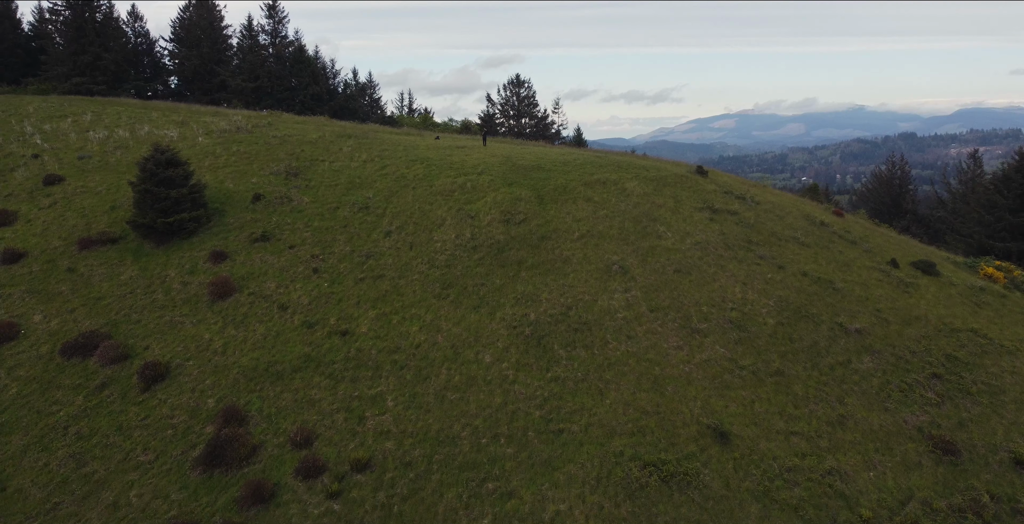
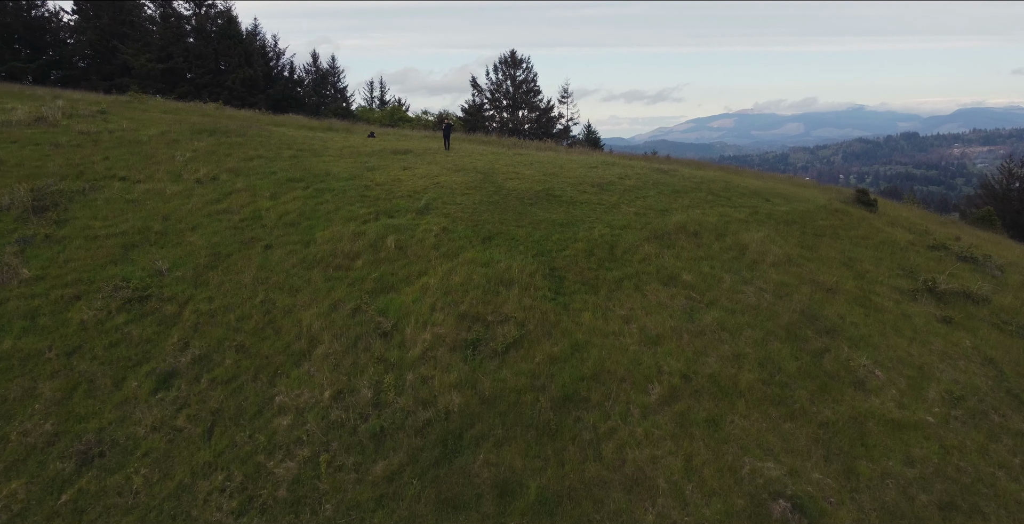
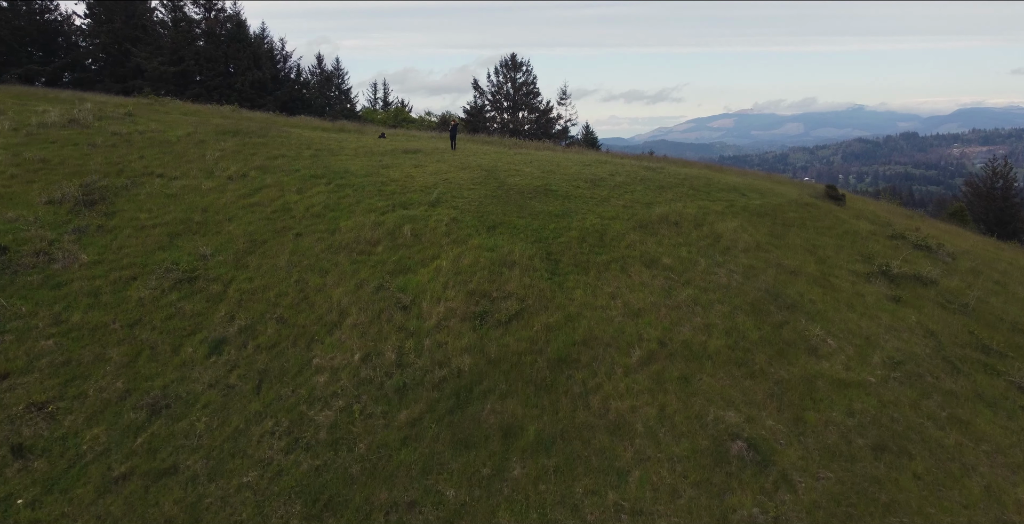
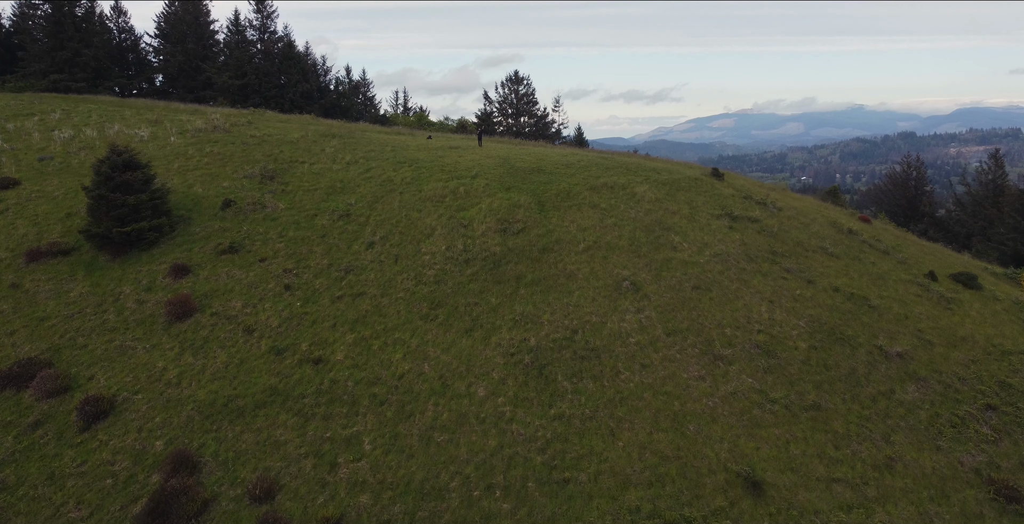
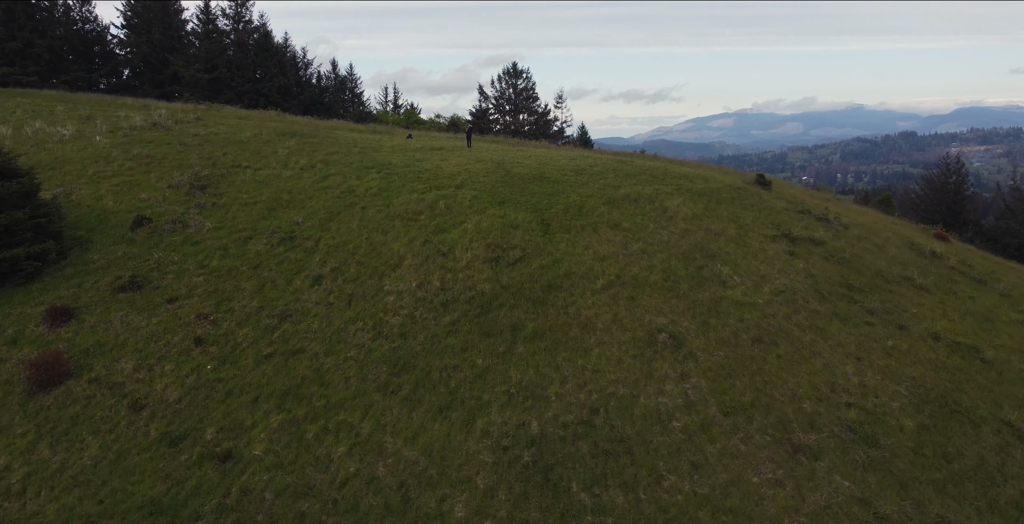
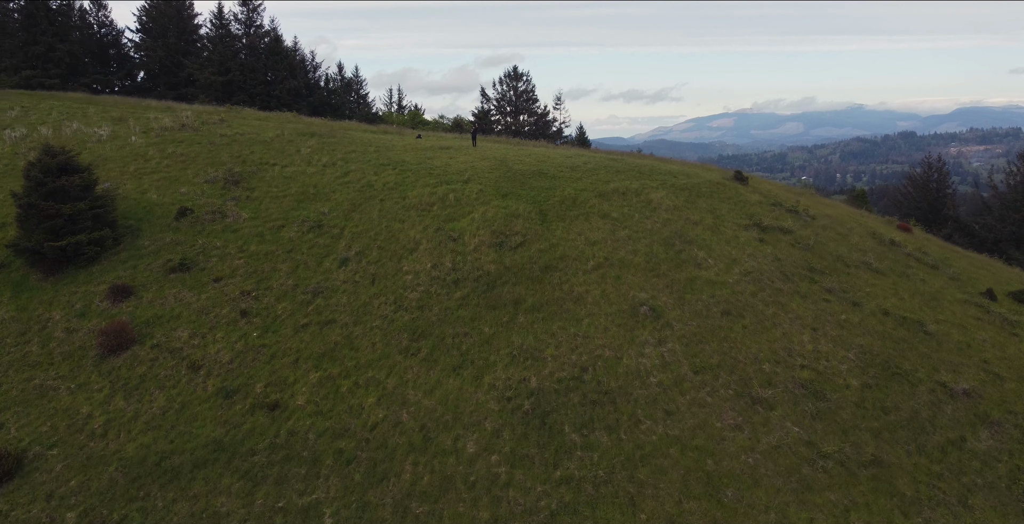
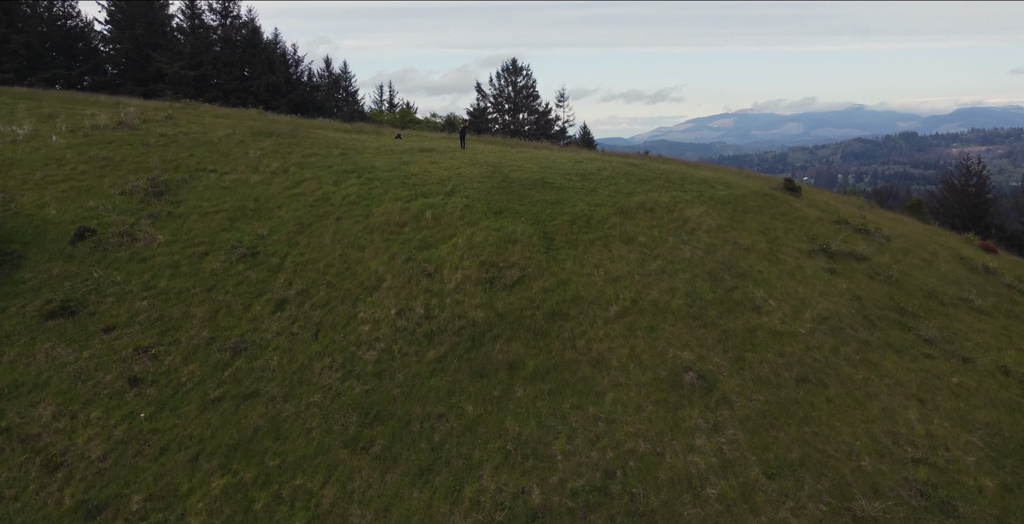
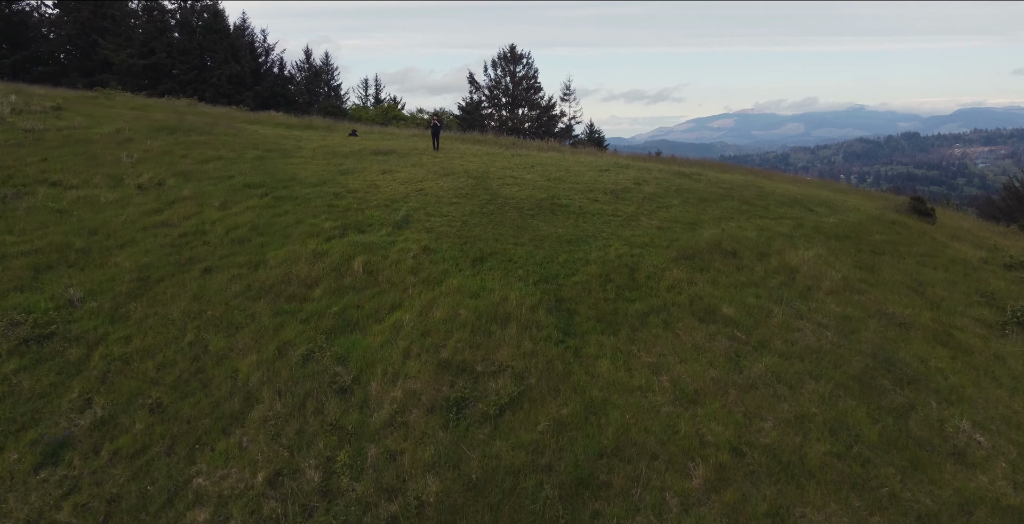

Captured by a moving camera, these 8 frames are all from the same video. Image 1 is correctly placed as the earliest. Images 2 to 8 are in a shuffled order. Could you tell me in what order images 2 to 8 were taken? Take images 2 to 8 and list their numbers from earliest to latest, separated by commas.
4, 6, 5, 7, 3, 2, 8
